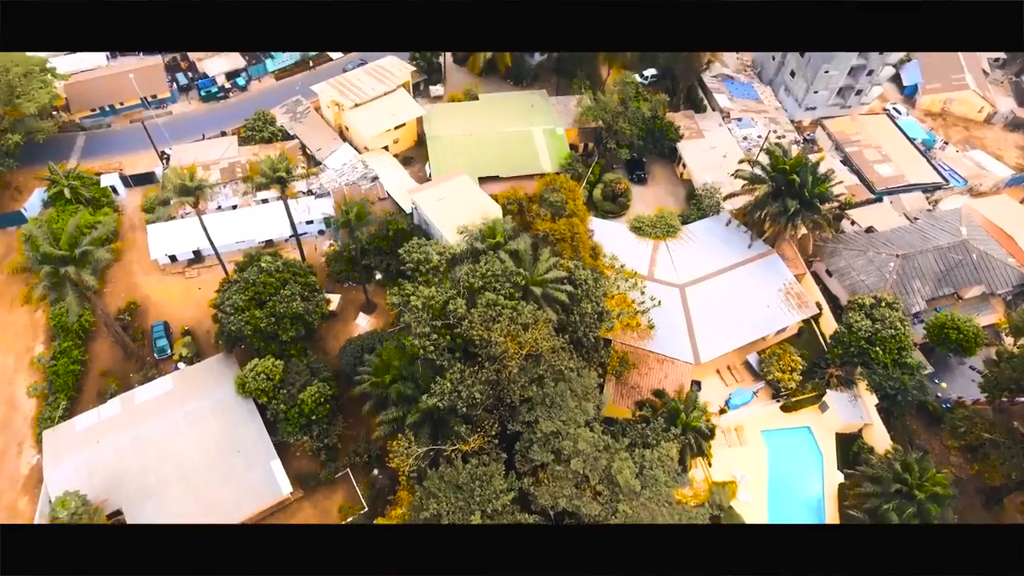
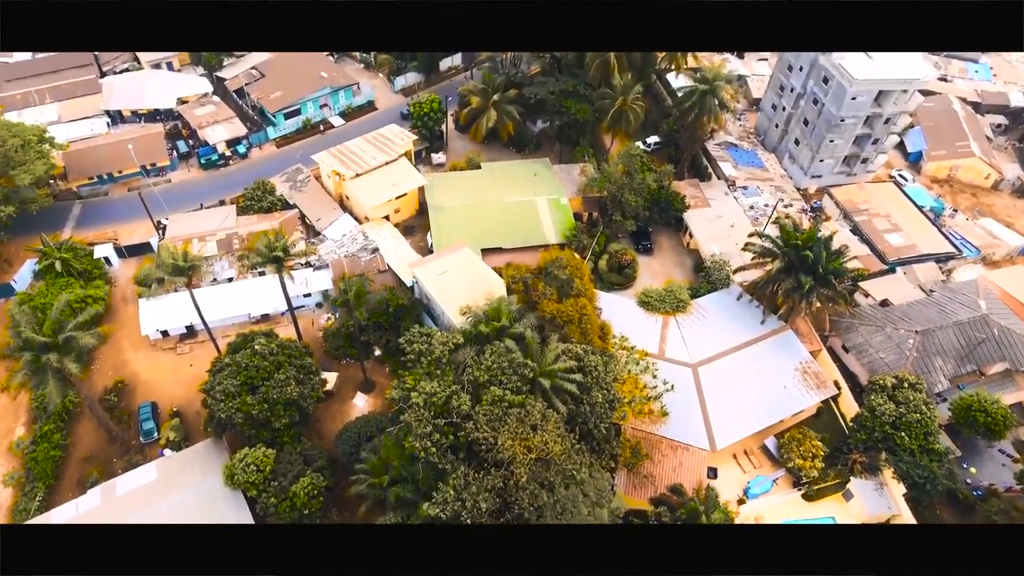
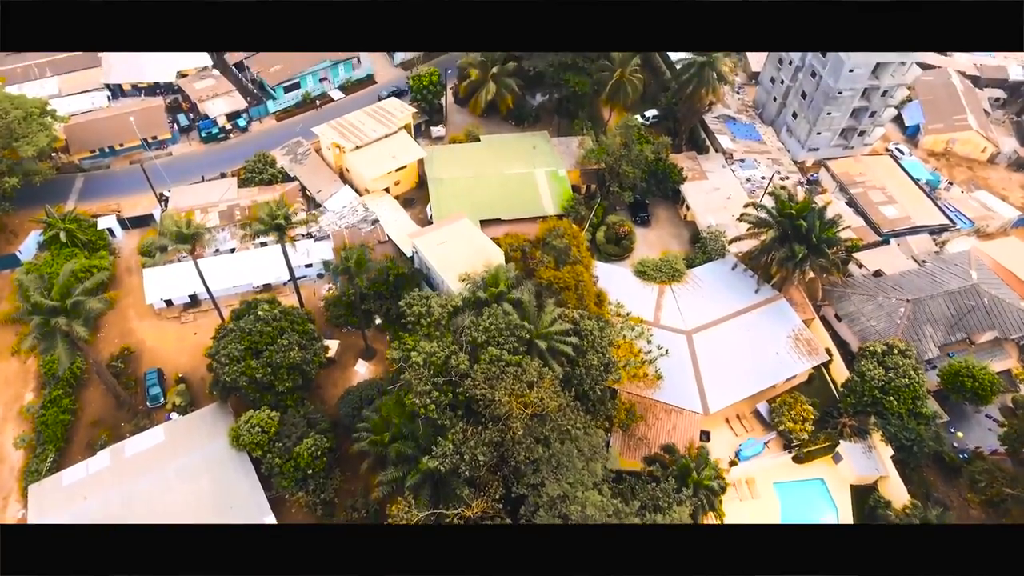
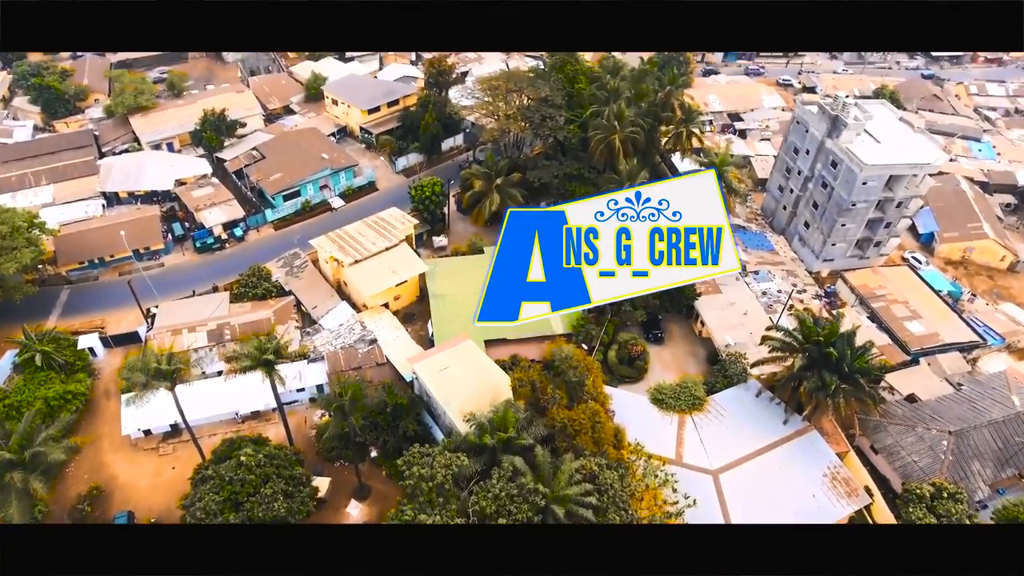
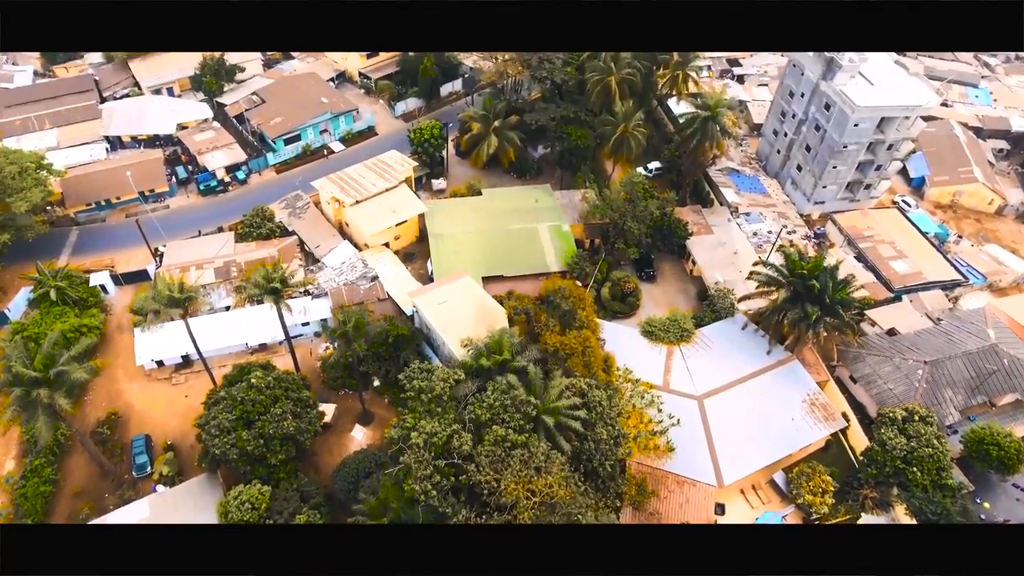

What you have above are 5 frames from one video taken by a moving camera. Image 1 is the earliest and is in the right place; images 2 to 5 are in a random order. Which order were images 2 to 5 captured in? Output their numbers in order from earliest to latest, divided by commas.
3, 2, 5, 4
